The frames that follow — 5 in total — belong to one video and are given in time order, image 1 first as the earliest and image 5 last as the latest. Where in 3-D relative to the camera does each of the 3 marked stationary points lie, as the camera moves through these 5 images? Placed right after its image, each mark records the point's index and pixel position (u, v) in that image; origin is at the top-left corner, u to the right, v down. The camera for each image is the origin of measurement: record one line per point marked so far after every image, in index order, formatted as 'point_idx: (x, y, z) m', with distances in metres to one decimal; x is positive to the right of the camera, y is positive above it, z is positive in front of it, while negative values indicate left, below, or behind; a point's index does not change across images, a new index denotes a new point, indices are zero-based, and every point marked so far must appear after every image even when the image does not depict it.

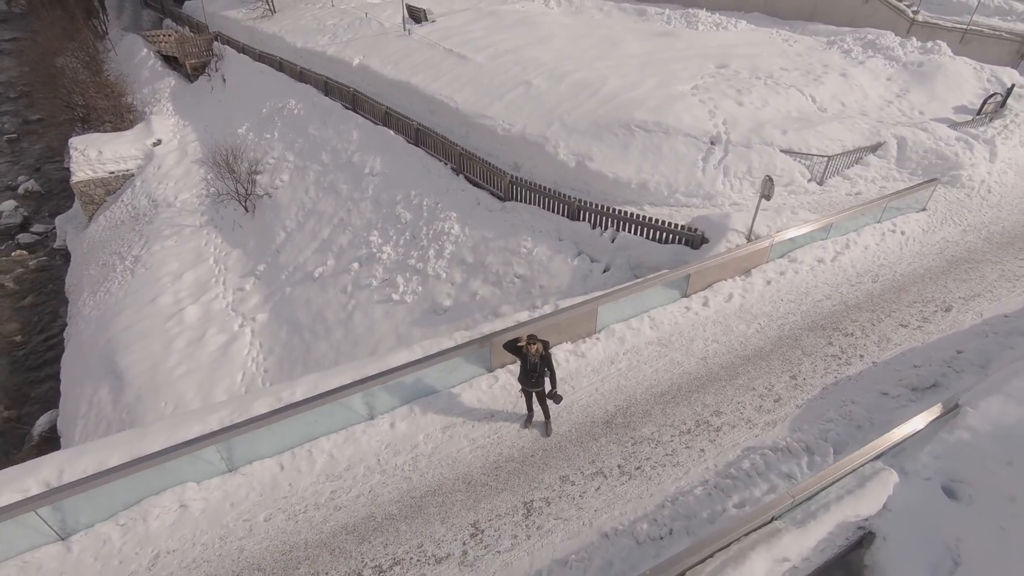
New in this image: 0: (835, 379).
0: (+3.8, -1.0, +6.2) m
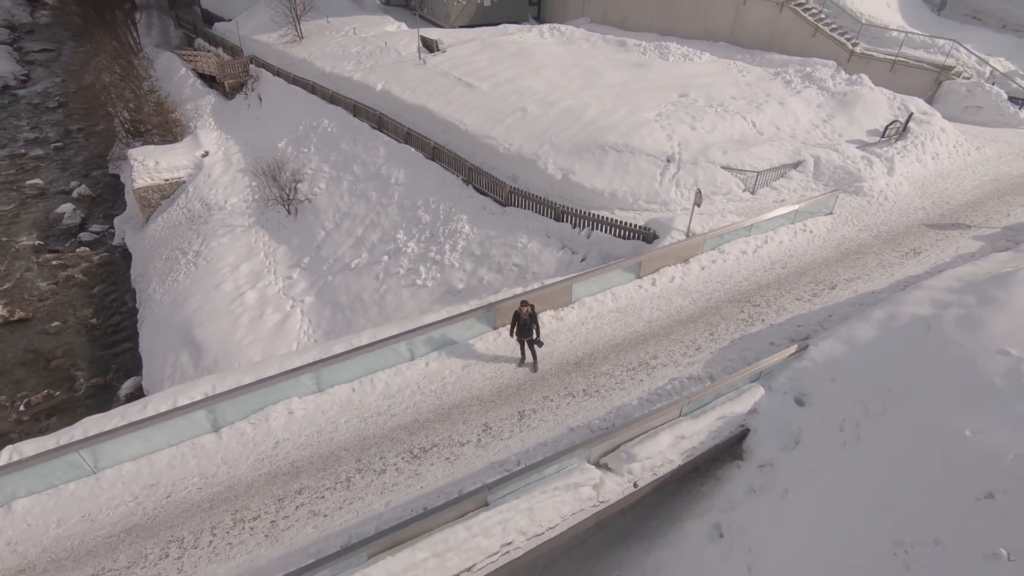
0: (+3.8, -0.7, +8.8) m
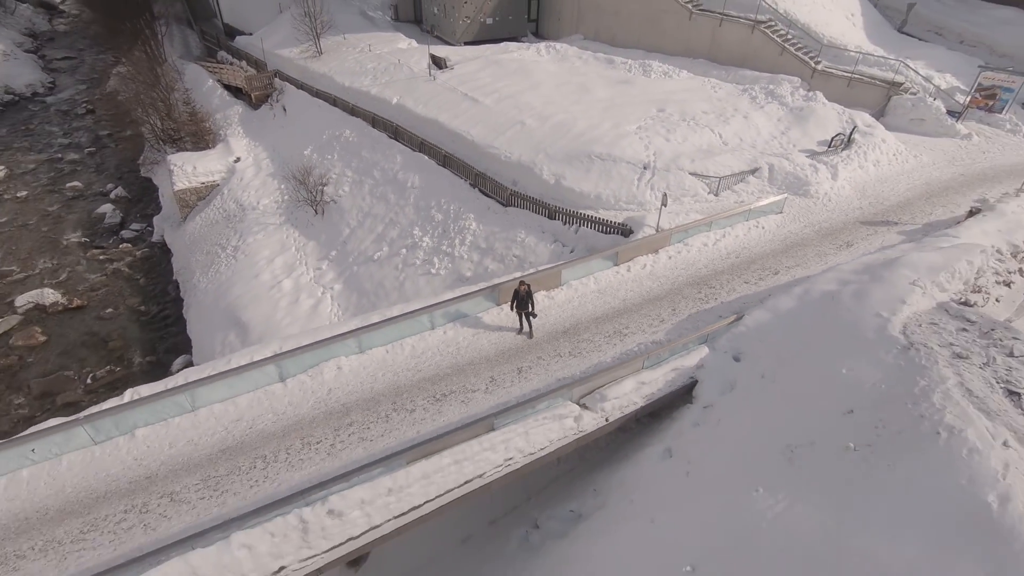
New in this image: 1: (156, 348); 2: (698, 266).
0: (+3.8, -0.4, +11.0) m
1: (-11.3, -1.9, +17.3) m
2: (+4.2, +0.5, +12.2) m
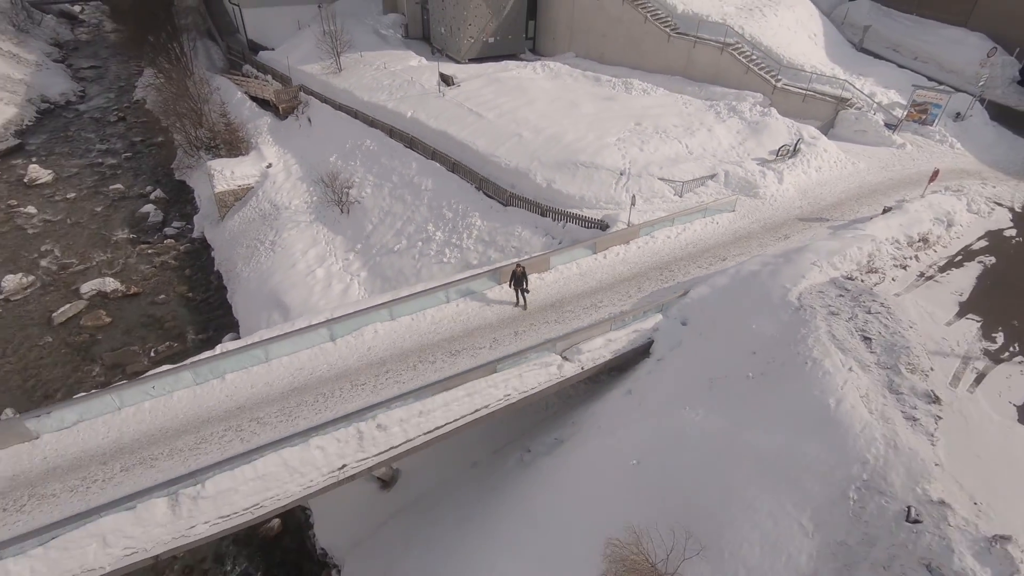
0: (+3.7, 0.0, +13.9) m
1: (-11.3, -1.5, +20.2) m
2: (+4.1, +0.9, +15.0) m
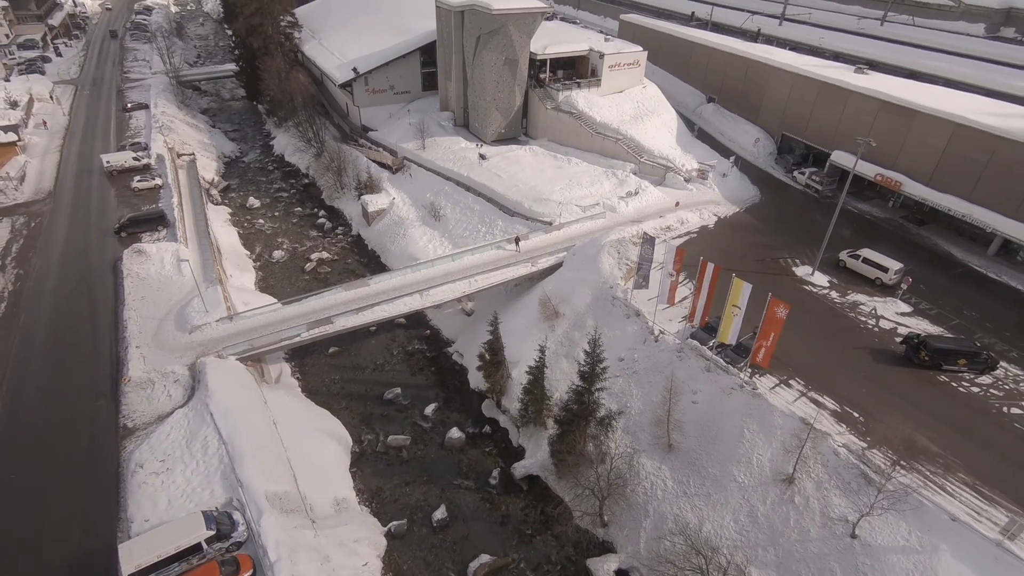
0: (+3.9, +3.0, +37.9) m
1: (-11.1, +1.2, +44.2) m
2: (+4.3, +3.9, +39.1) m
